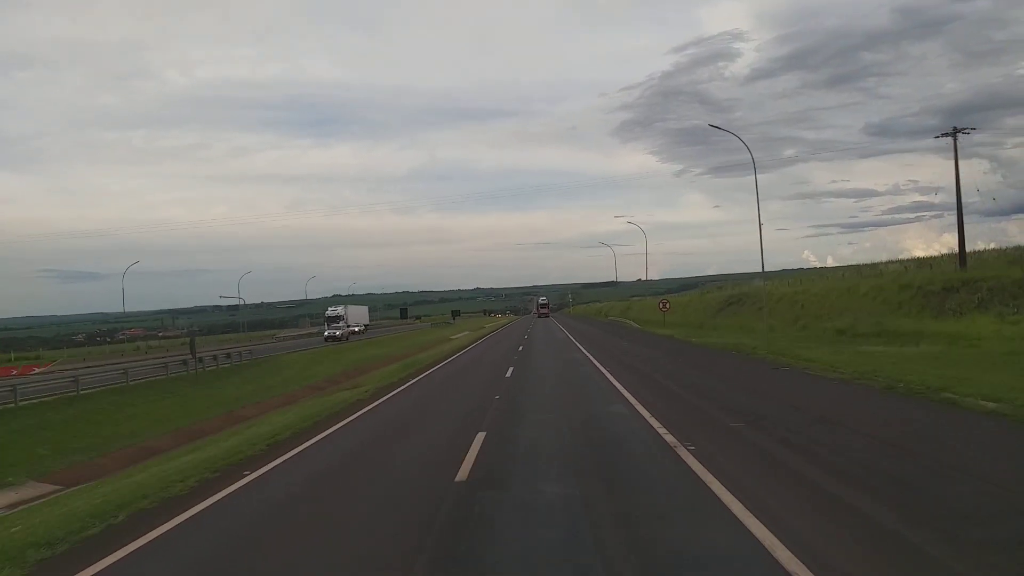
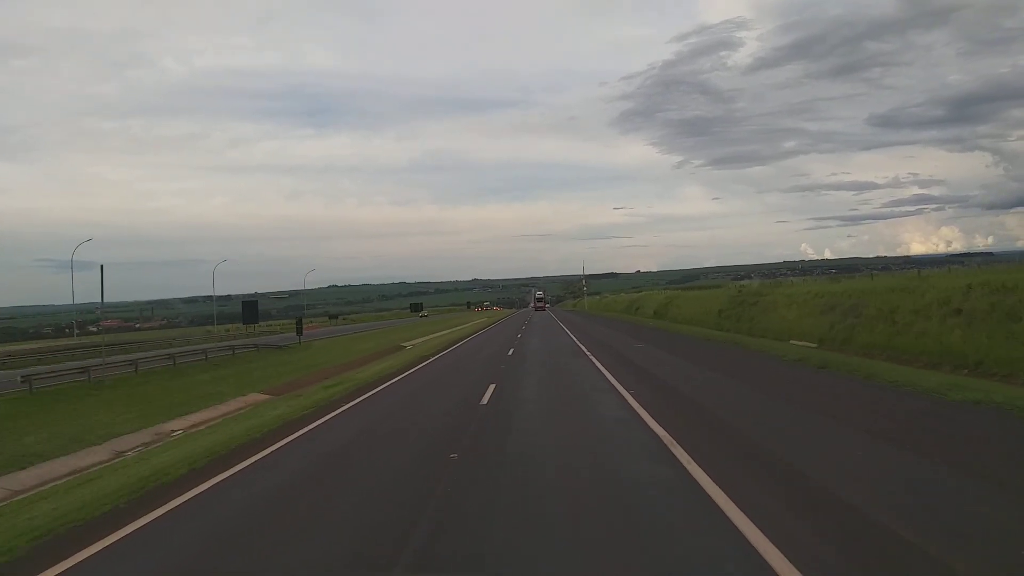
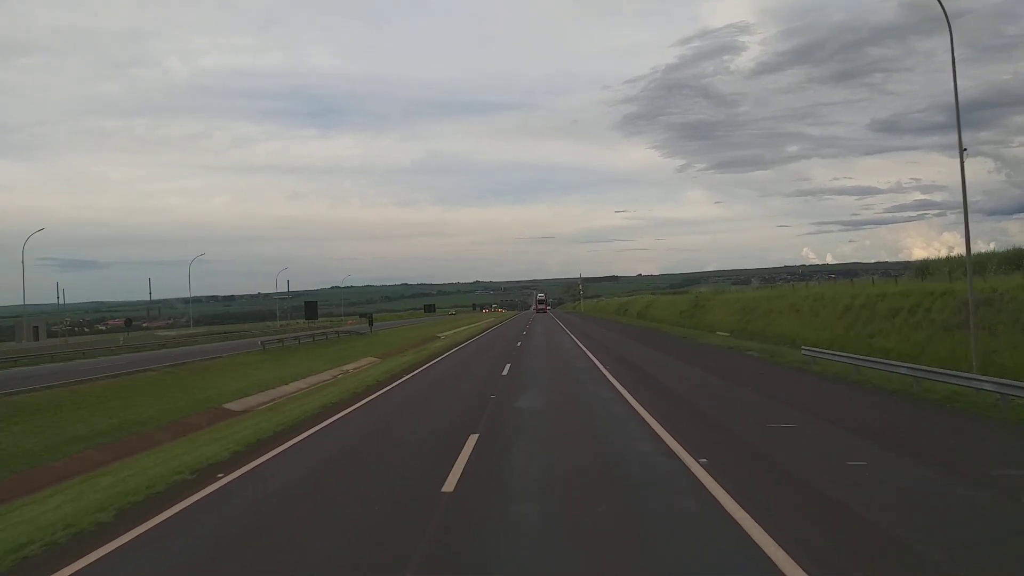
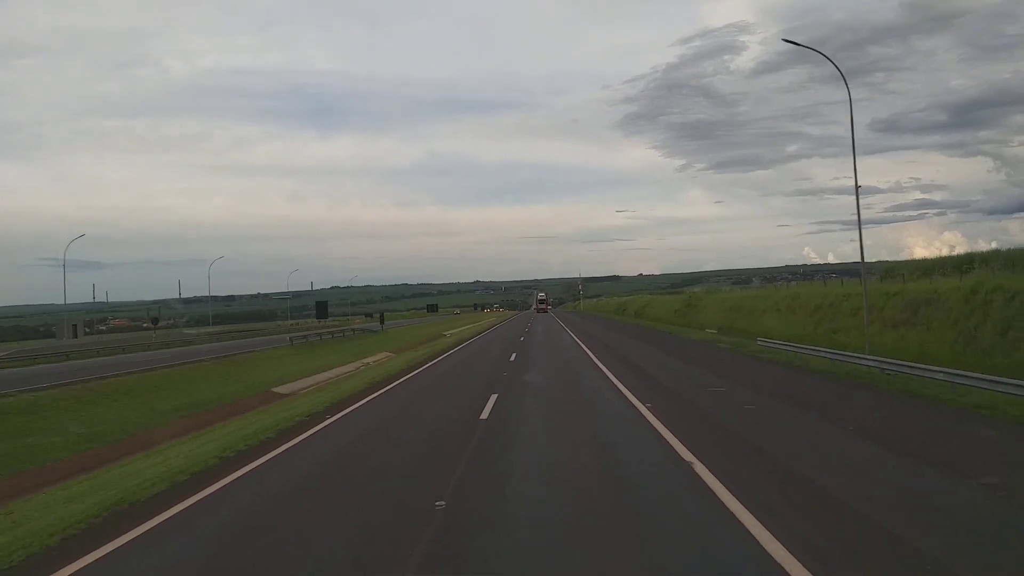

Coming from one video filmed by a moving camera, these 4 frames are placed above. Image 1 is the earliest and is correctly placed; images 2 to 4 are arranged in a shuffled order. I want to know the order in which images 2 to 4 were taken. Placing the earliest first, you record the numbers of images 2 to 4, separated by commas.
4, 3, 2
